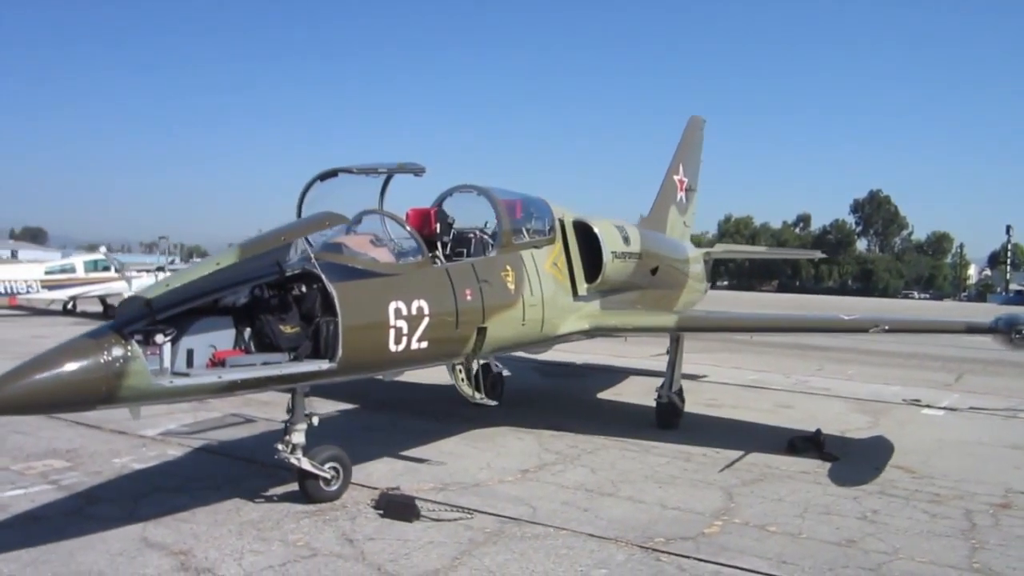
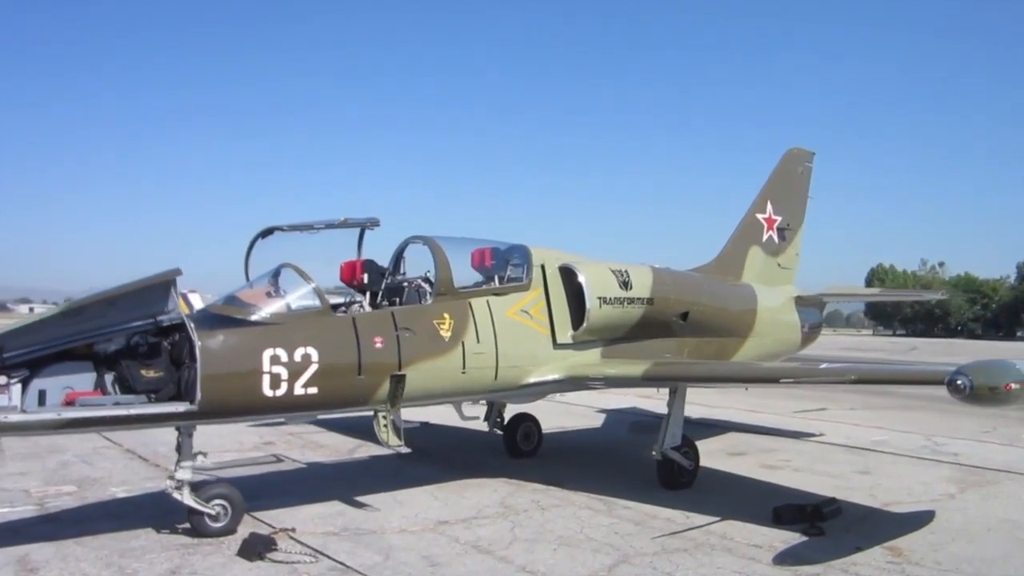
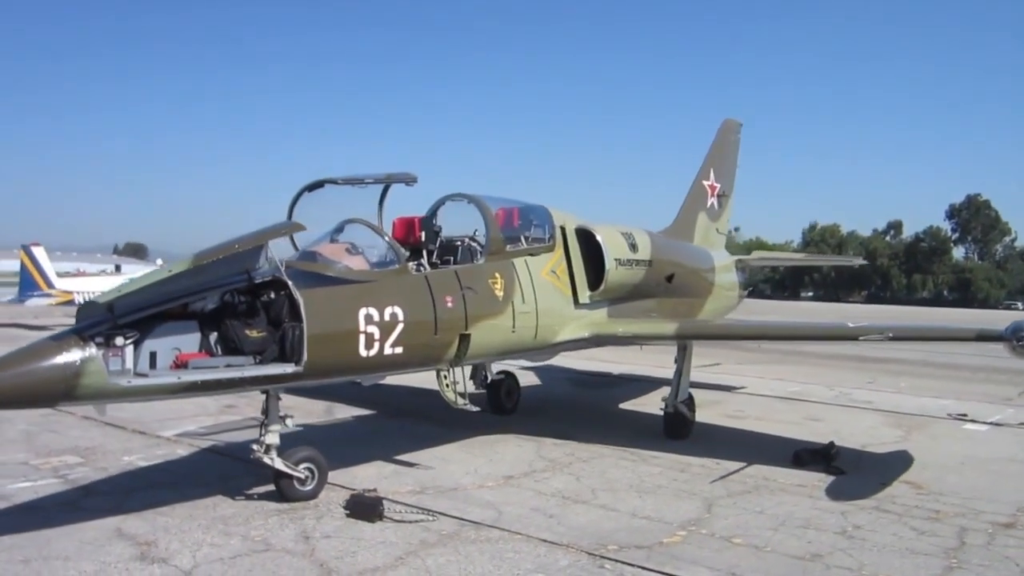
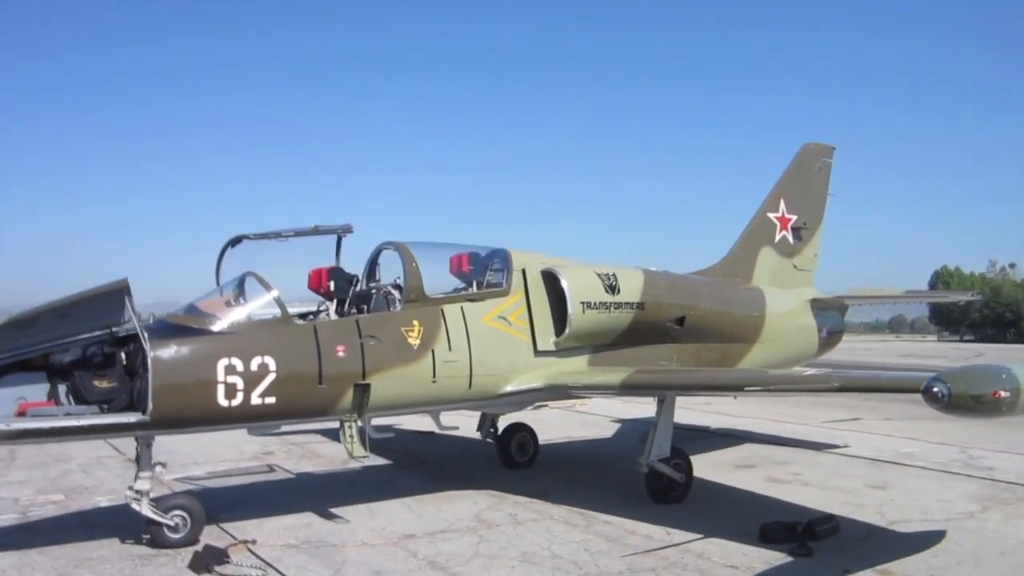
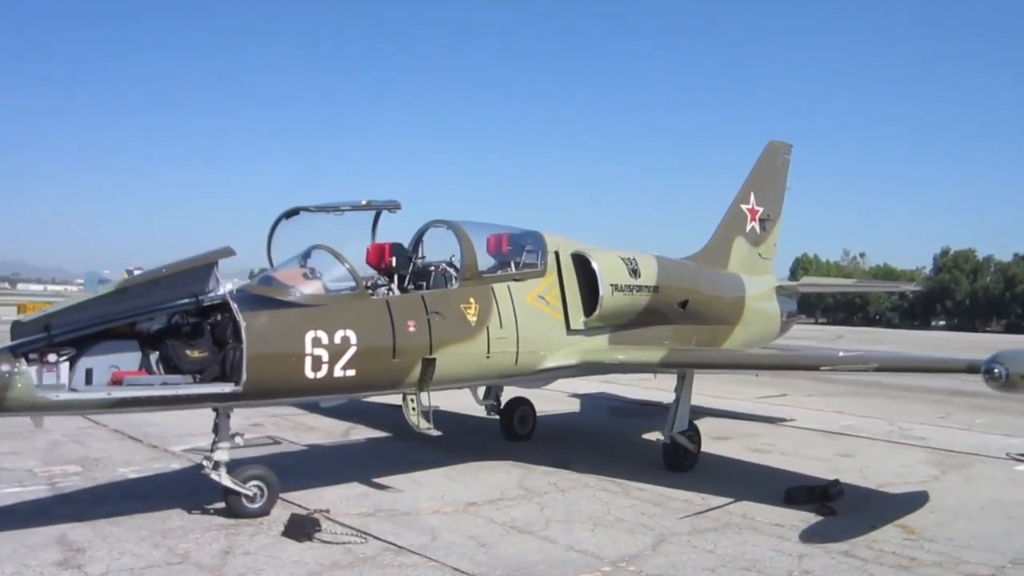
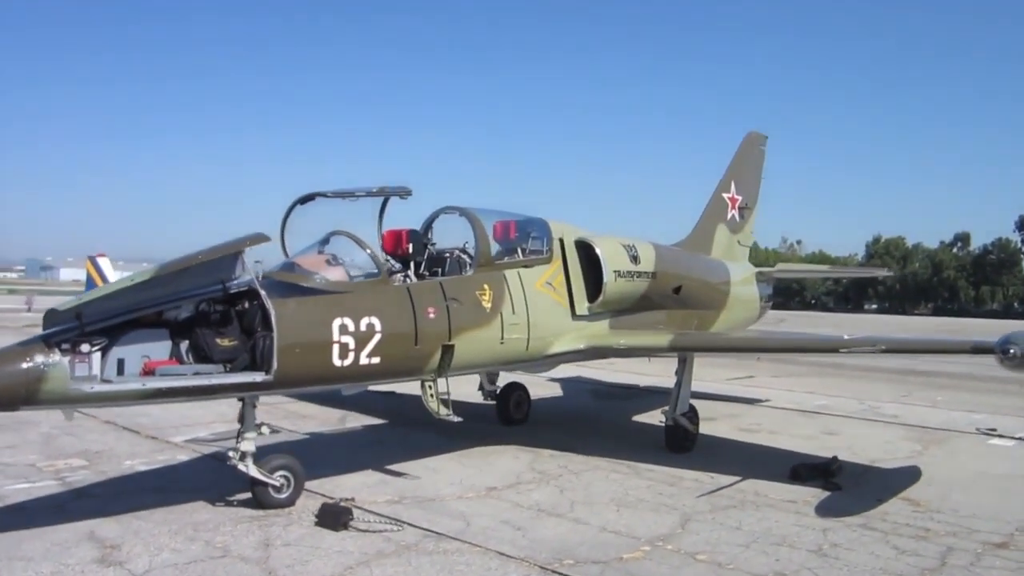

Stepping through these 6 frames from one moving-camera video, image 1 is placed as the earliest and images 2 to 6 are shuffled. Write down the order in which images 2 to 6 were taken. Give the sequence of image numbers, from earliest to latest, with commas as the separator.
3, 6, 5, 2, 4
